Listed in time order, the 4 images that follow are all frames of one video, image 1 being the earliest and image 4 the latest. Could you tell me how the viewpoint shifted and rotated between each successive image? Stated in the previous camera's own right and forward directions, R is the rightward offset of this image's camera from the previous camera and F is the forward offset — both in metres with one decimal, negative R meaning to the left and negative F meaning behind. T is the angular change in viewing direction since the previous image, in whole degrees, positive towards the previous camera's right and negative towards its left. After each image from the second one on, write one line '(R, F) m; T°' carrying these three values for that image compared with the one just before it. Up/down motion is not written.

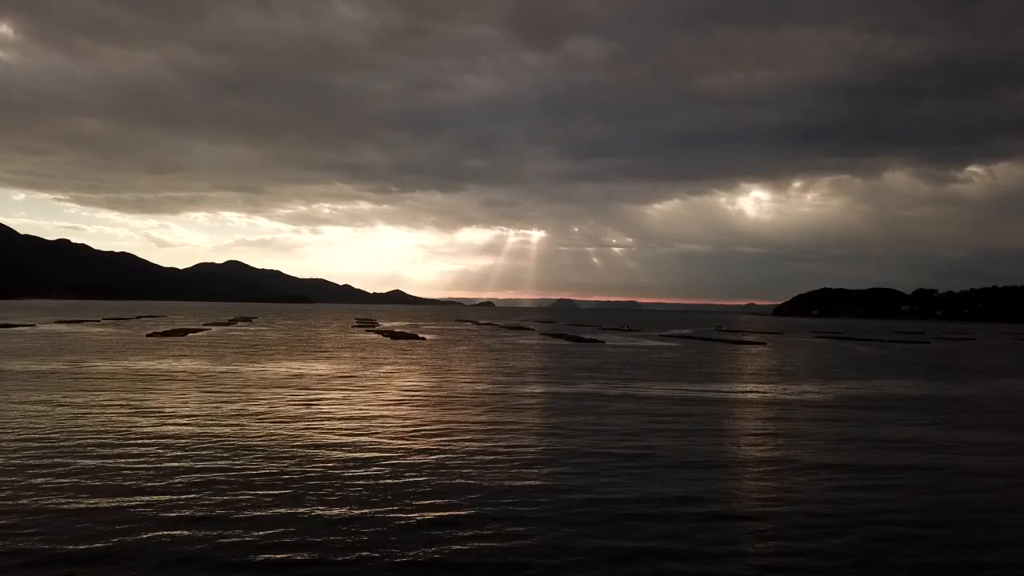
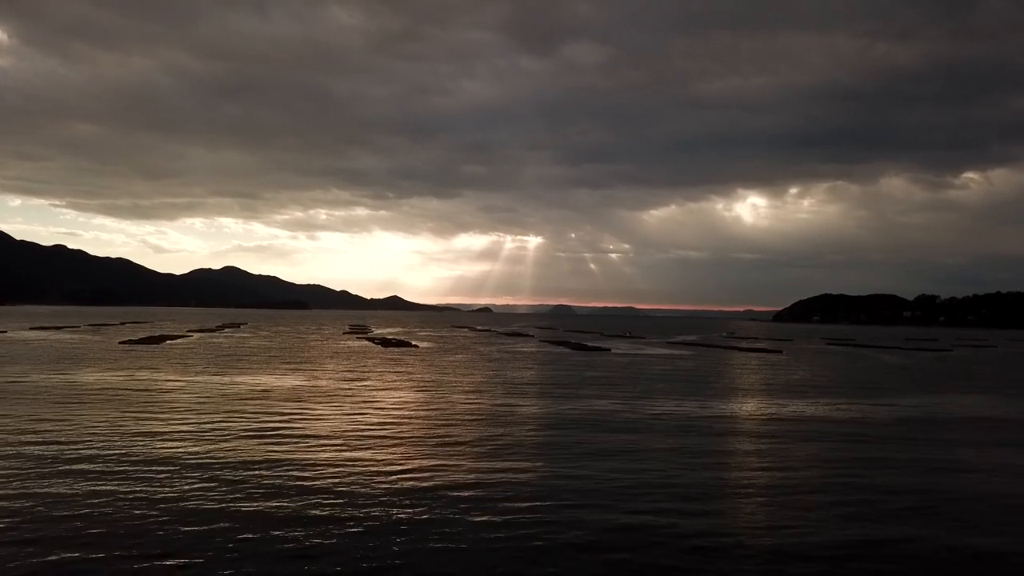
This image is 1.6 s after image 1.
(-0.1, +2.1) m; 0°
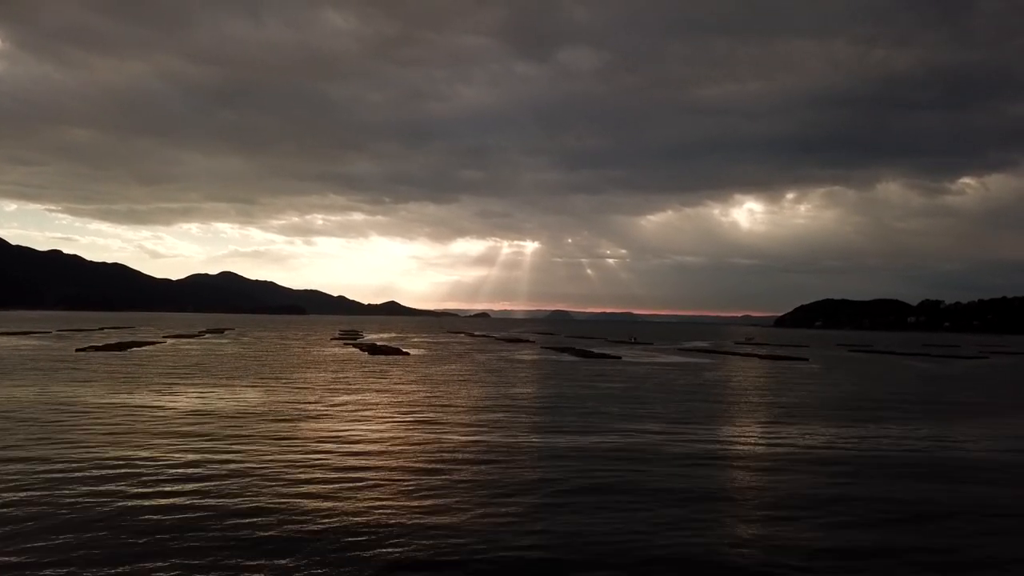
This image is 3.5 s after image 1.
(-0.2, +2.9) m; 0°
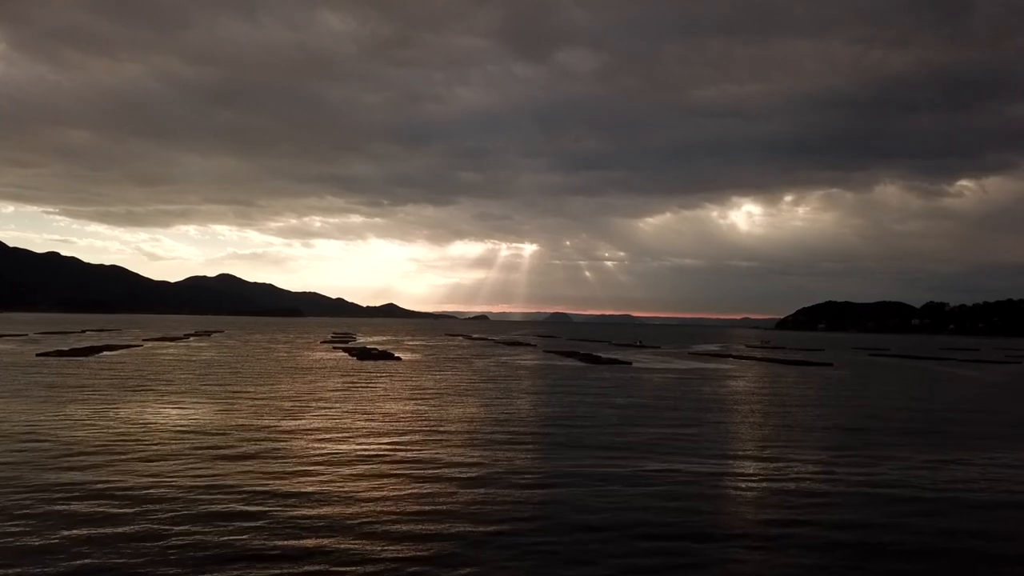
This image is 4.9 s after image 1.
(-0.1, +2.2) m; 0°
